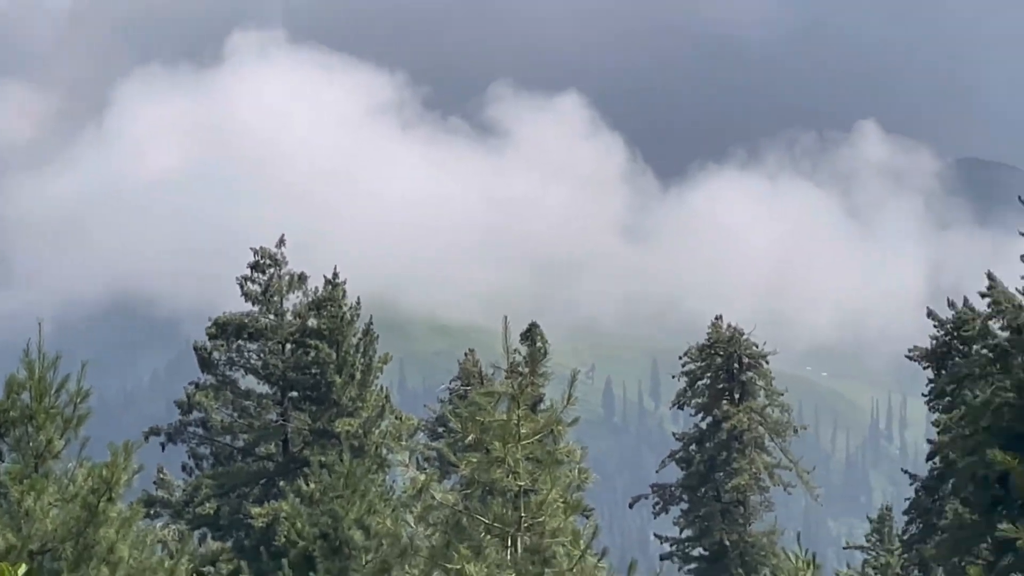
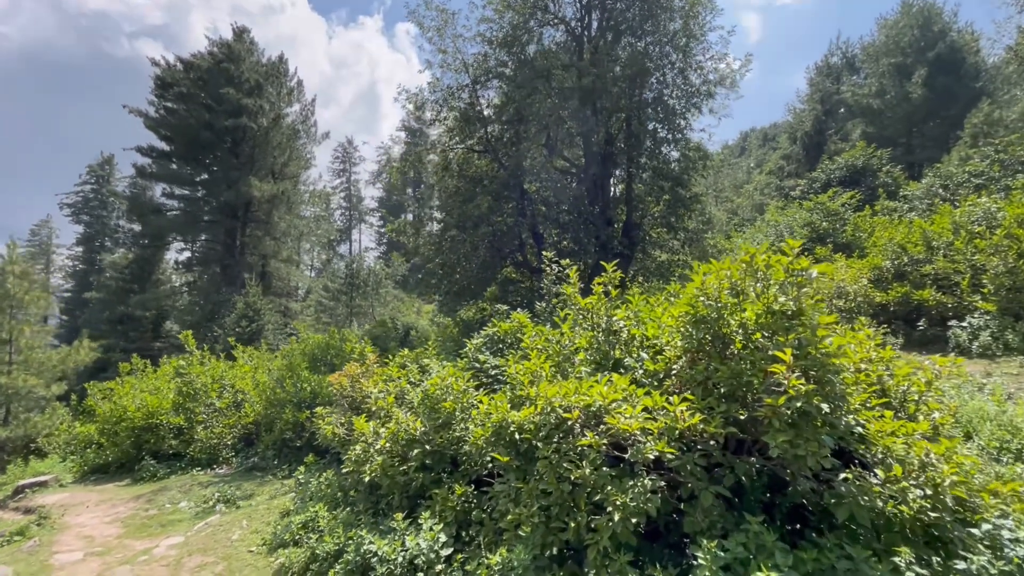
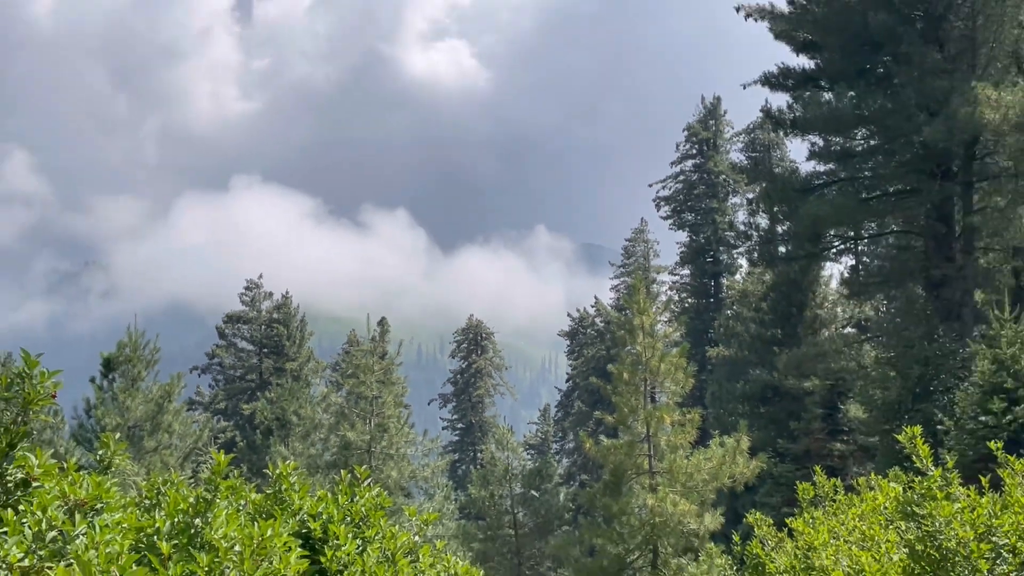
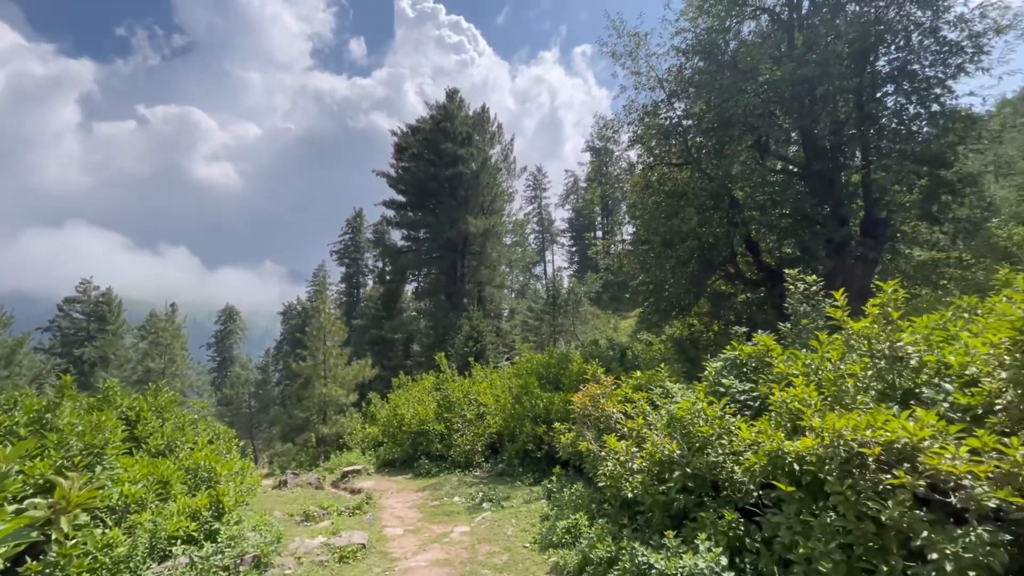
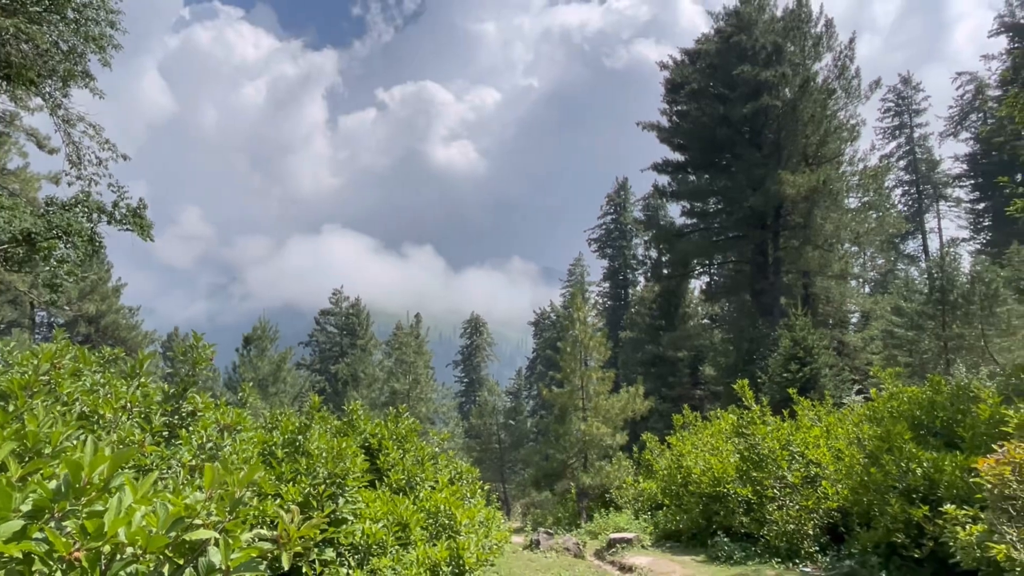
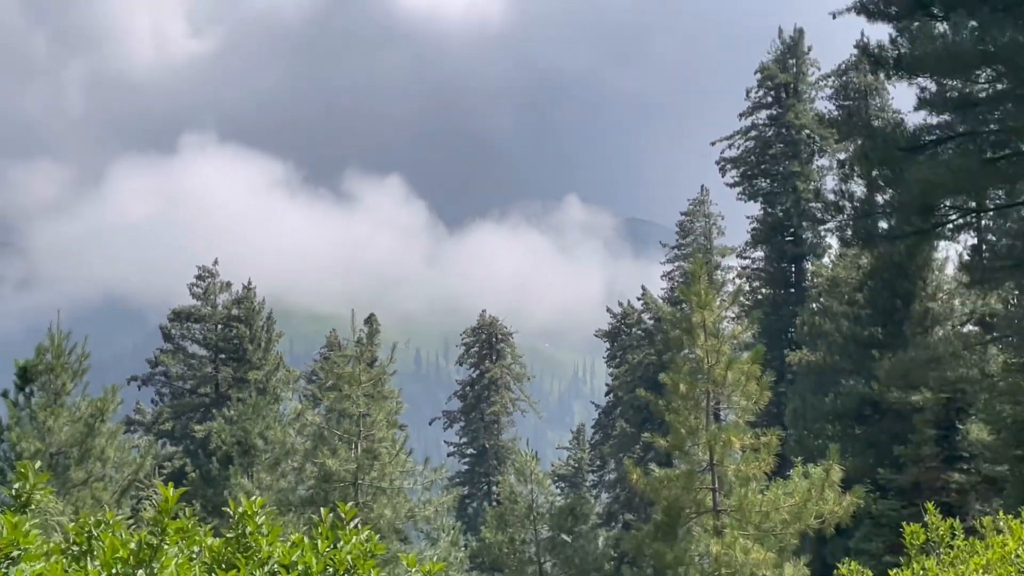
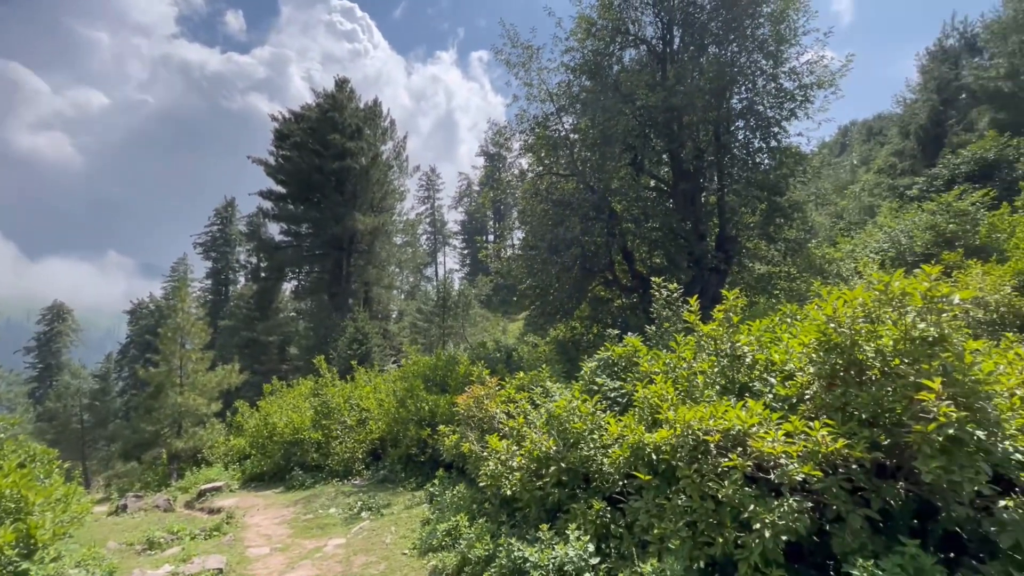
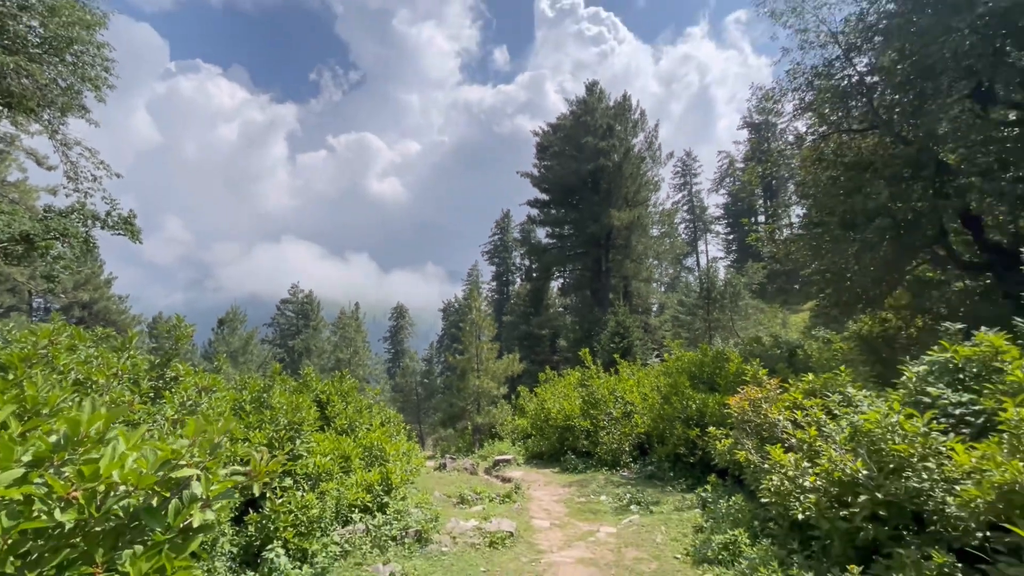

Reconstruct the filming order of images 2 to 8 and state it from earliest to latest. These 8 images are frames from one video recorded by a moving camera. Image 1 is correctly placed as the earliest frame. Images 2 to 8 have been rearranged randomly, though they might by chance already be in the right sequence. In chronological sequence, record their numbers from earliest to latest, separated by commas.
6, 3, 5, 8, 4, 7, 2
